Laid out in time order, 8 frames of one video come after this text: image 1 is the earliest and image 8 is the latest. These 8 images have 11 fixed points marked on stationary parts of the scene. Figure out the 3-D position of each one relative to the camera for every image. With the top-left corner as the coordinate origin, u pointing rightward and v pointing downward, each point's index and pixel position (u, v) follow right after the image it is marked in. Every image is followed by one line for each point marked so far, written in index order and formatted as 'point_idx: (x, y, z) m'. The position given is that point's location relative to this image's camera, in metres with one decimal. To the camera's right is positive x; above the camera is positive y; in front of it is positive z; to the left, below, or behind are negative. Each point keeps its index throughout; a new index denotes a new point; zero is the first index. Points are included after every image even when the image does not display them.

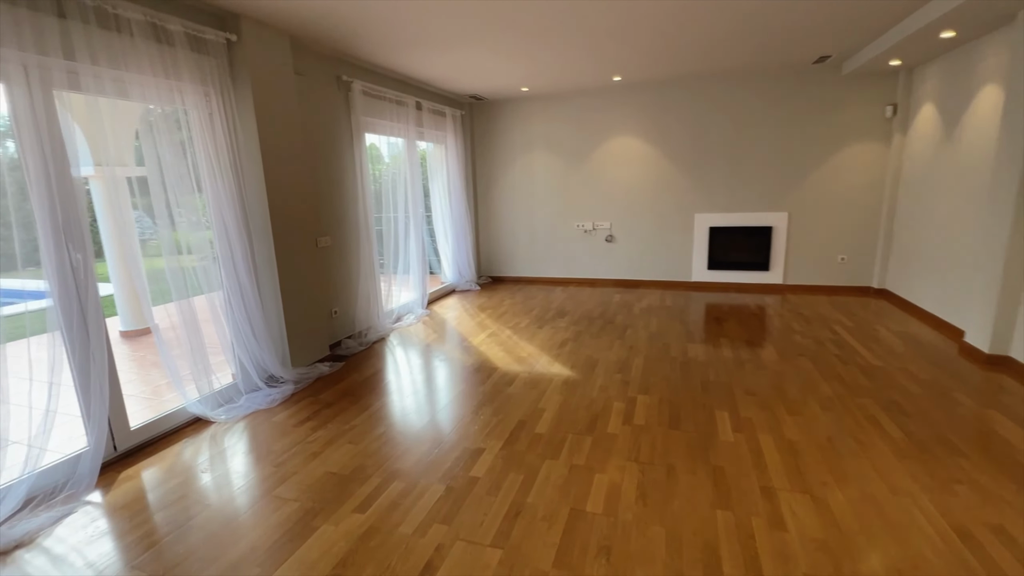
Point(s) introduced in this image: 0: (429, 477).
0: (-0.5, -1.0, +2.4) m
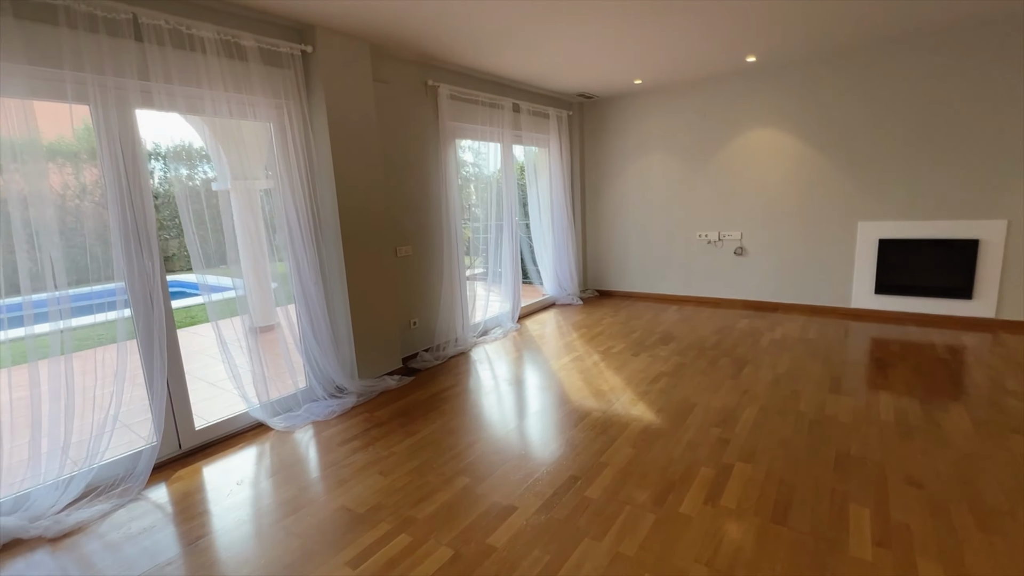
0: (-0.3, -1.1, +2.1) m
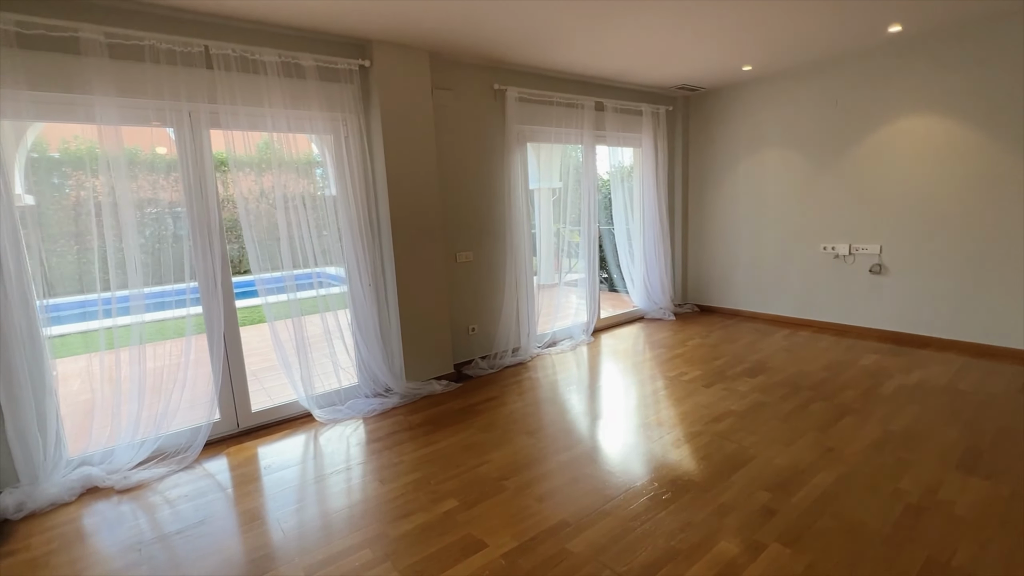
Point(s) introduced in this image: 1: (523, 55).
0: (-0.5, -1.1, +2.0) m
1: (+0.1, +1.9, +3.9) m
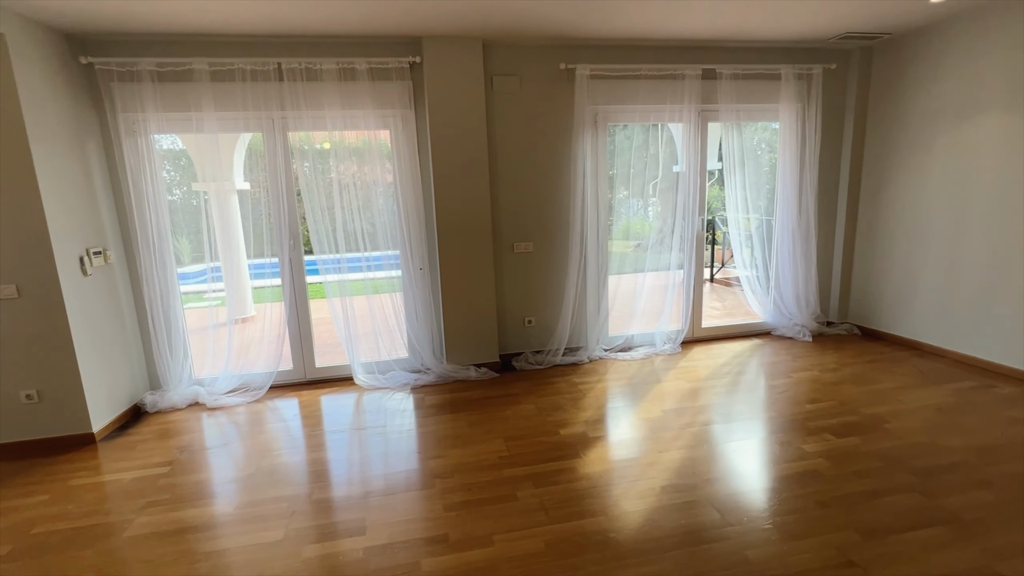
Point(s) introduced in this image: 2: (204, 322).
0: (-1.0, -1.1, +2.2) m
1: (+0.6, +1.9, +3.5) m
2: (-2.3, -0.3, +3.6) m
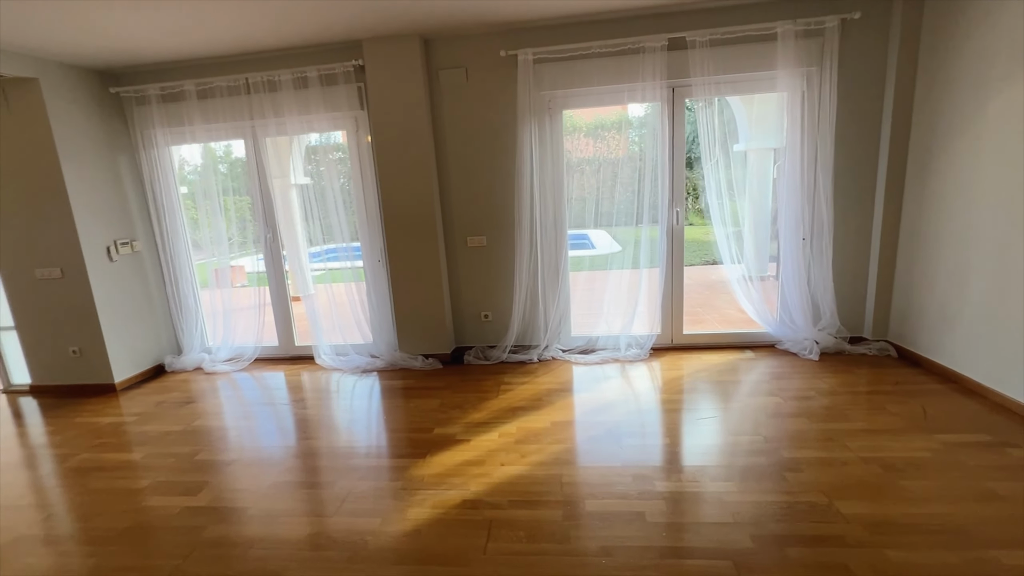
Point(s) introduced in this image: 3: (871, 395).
0: (-1.9, -1.1, +2.7) m
1: (0.0, +1.9, +3.3) m
2: (-2.8, -0.1, +4.3) m
3: (+2.3, -0.7, +3.0) m
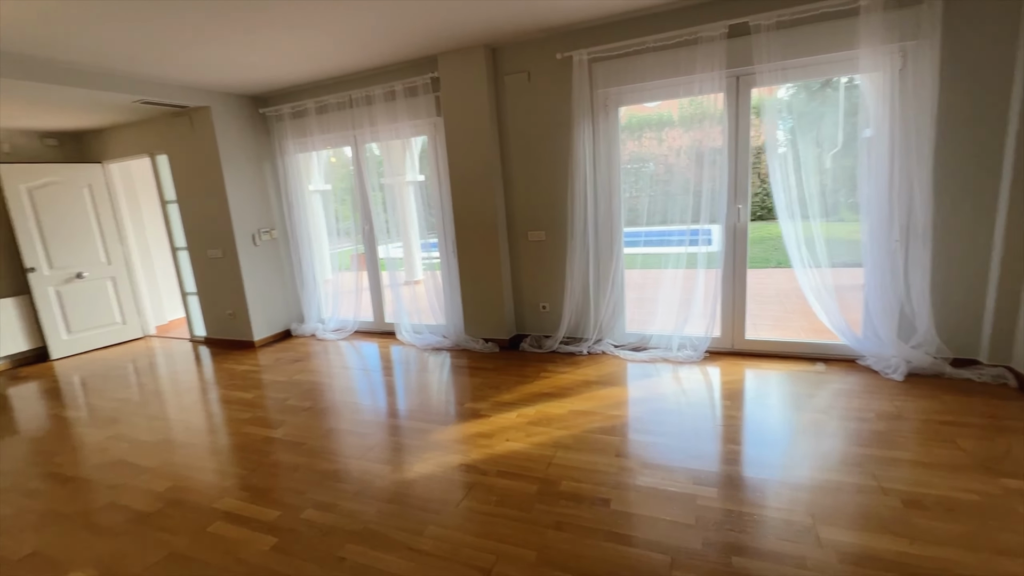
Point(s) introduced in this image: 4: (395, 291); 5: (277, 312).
0: (-1.8, -0.9, +3.4) m
1: (+0.4, +2.0, +3.4) m
2: (-2.1, +0.1, +5.2) m
3: (+2.4, -0.8, +2.6) m
4: (-1.2, 0.0, +4.7) m
5: (-2.6, -0.3, +5.2) m
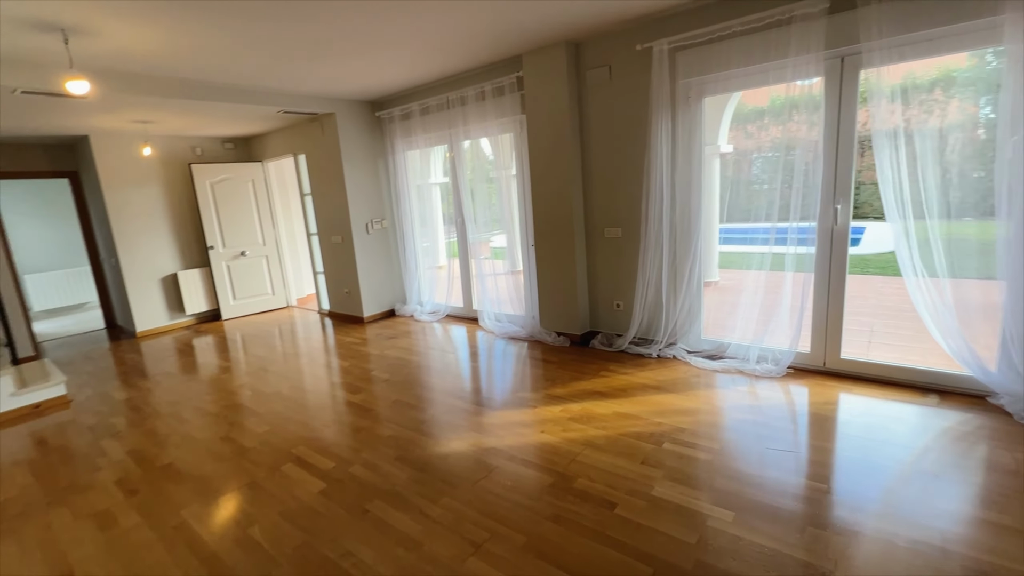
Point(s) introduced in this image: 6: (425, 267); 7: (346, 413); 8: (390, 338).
0: (-1.3, -0.8, +4.0) m
1: (+1.0, +2.0, +3.3) m
2: (-1.1, +0.3, +5.7) m
3: (+2.5, -0.9, +2.0) m
4: (-0.3, +0.1, +5.0) m
5: (-1.6, -0.1, +5.9) m
6: (-1.0, +0.3, +5.7) m
7: (-1.2, -0.9, +3.4) m
8: (-1.4, -0.6, +5.2) m
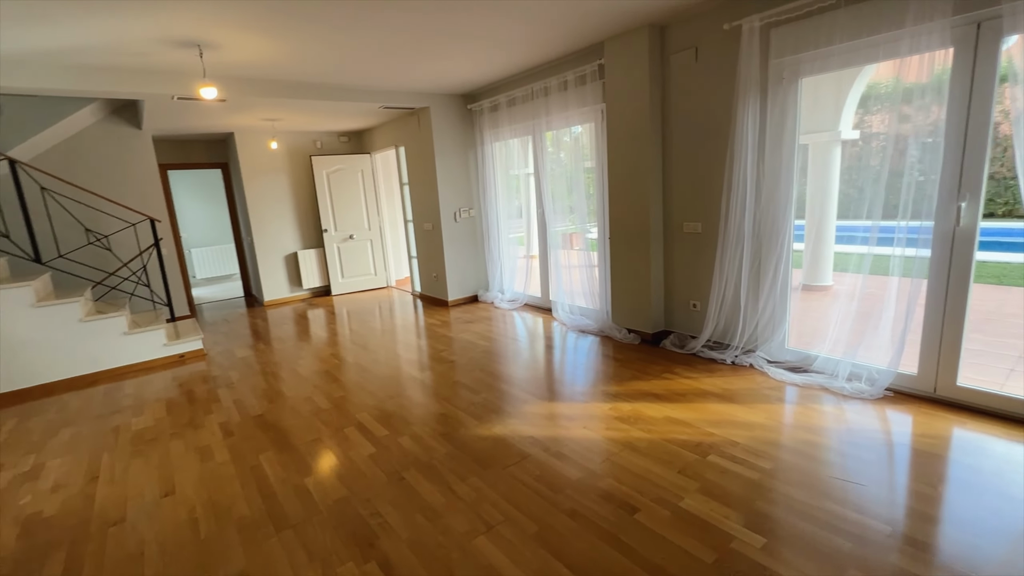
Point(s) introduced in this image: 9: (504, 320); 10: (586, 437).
0: (-0.8, -0.6, +4.2) m
1: (+1.4, +2.0, +3.0) m
2: (-0.1, +0.4, +5.9) m
3: (+2.5, -1.0, +1.5) m
4: (+0.5, +0.2, +5.0) m
5: (-0.6, +0.1, +6.2) m
6: (-0.1, +0.4, +5.8) m
7: (-0.8, -0.8, +3.6) m
8: (-0.5, -0.4, +5.4) m
9: (-0.1, -0.4, +5.4) m
10: (+0.4, -0.9, +2.7) m
